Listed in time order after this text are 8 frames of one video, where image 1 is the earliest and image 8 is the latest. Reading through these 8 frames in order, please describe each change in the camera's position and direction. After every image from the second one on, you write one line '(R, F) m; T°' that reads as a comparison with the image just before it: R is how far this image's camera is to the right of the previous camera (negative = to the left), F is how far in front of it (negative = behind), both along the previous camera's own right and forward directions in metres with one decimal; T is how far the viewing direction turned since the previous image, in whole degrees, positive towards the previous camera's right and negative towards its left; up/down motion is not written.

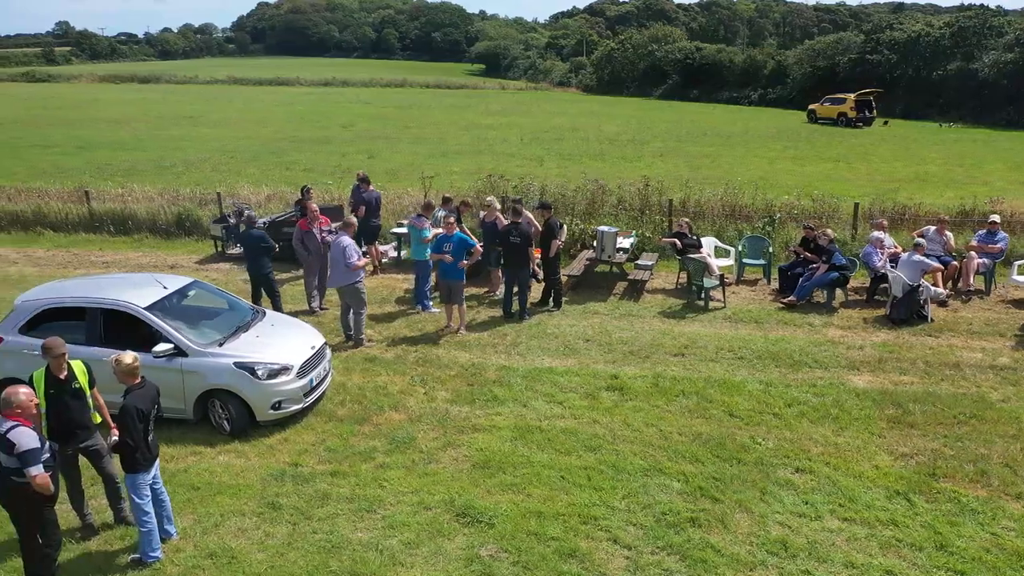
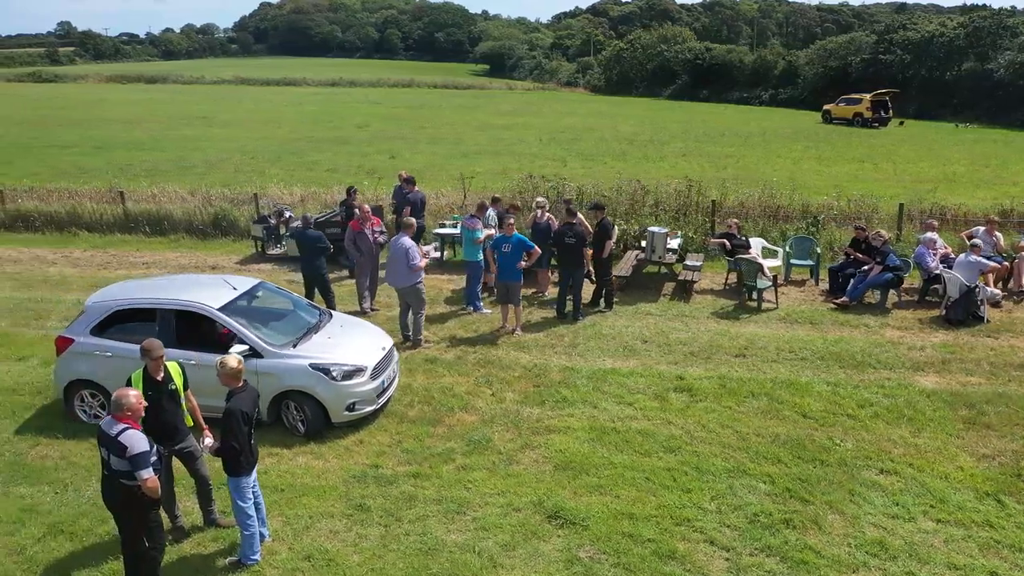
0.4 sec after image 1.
(-0.8, 0.0) m; 0°
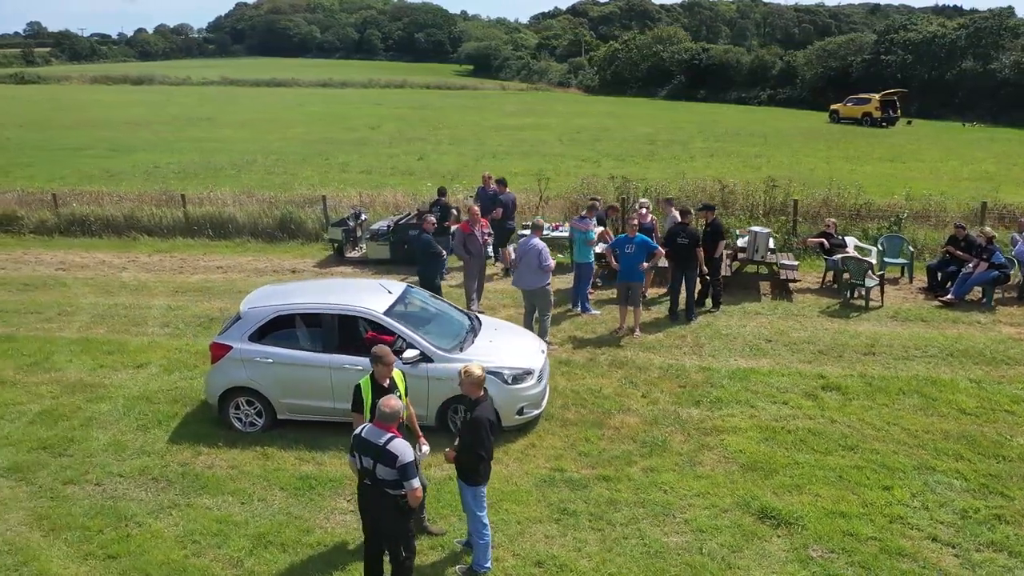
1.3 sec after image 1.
(-1.9, +0.1) m; +2°
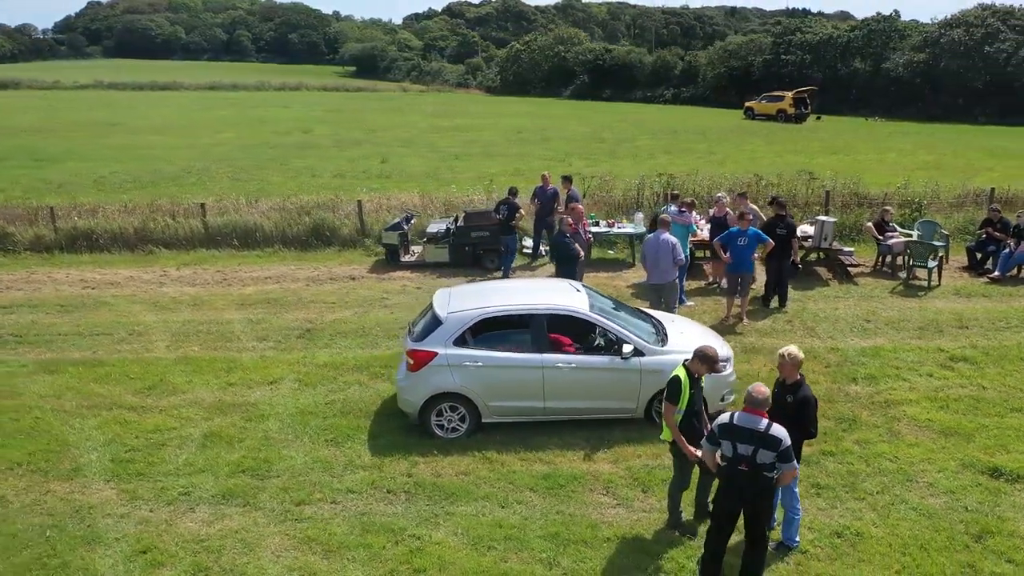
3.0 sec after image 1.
(-3.3, +0.1) m; +9°
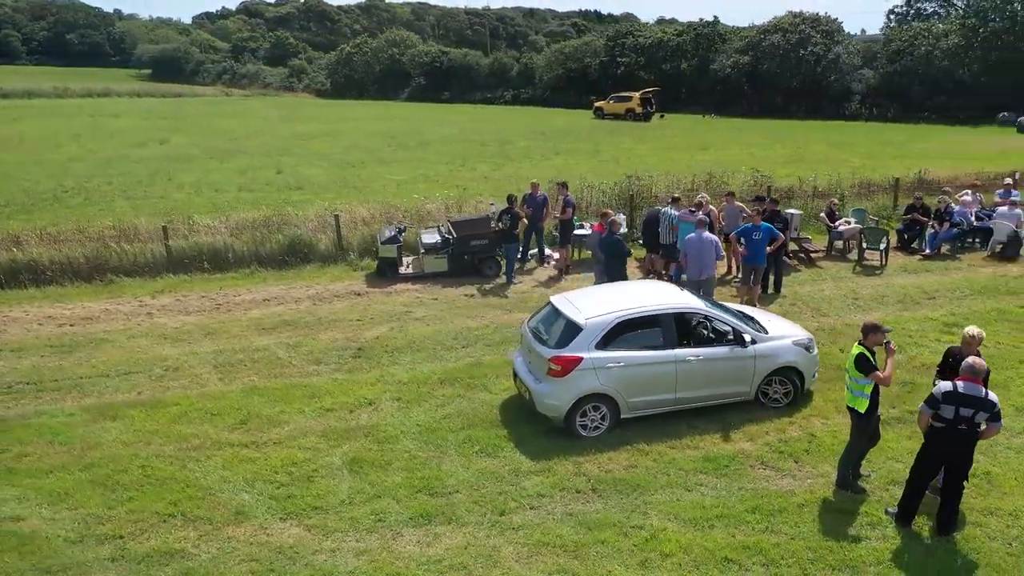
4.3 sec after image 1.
(-3.4, -0.1) m; +14°
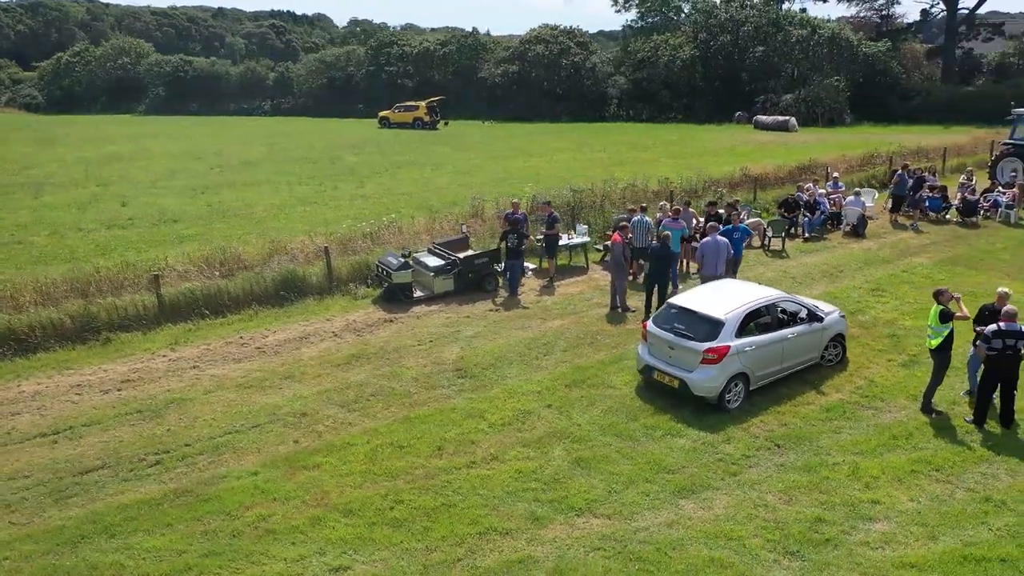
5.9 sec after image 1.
(-5.6, -0.5) m; +21°
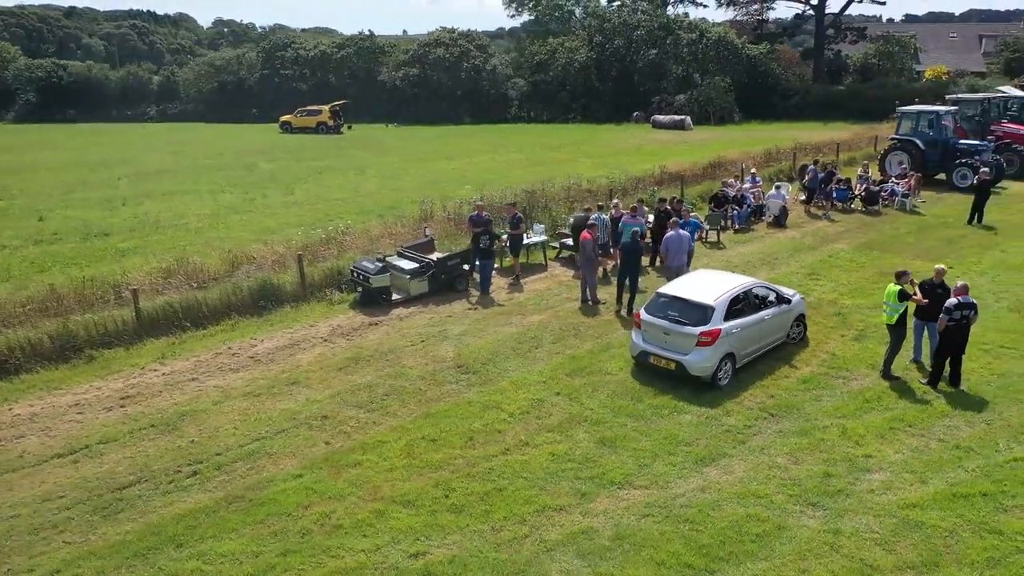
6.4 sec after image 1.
(-1.8, -0.6) m; +8°
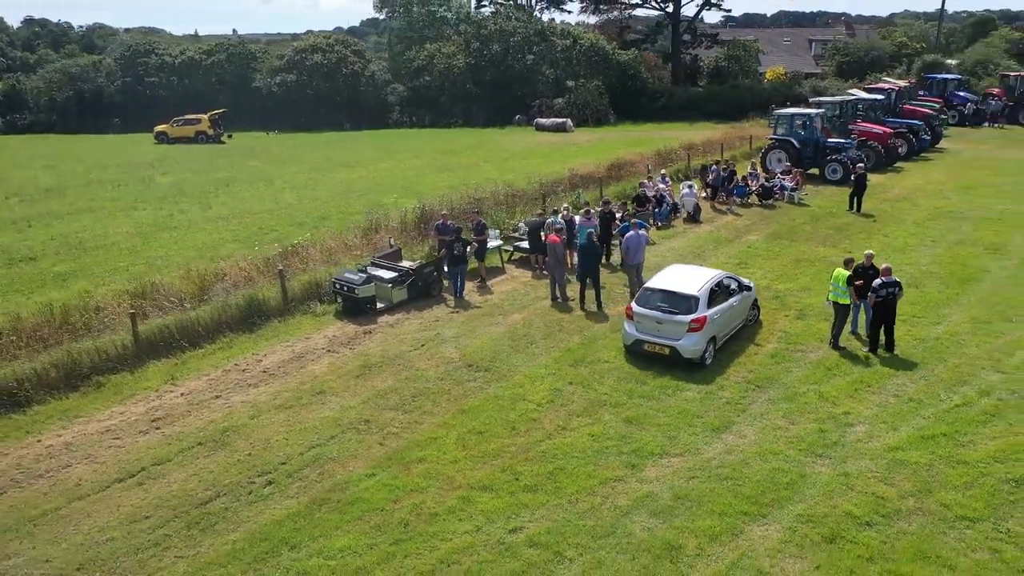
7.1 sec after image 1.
(-2.6, -1.0) m; +11°
